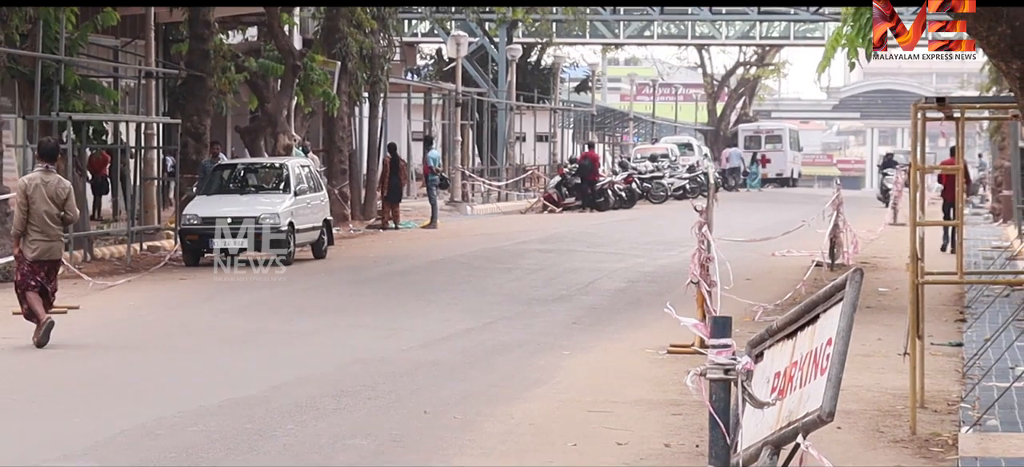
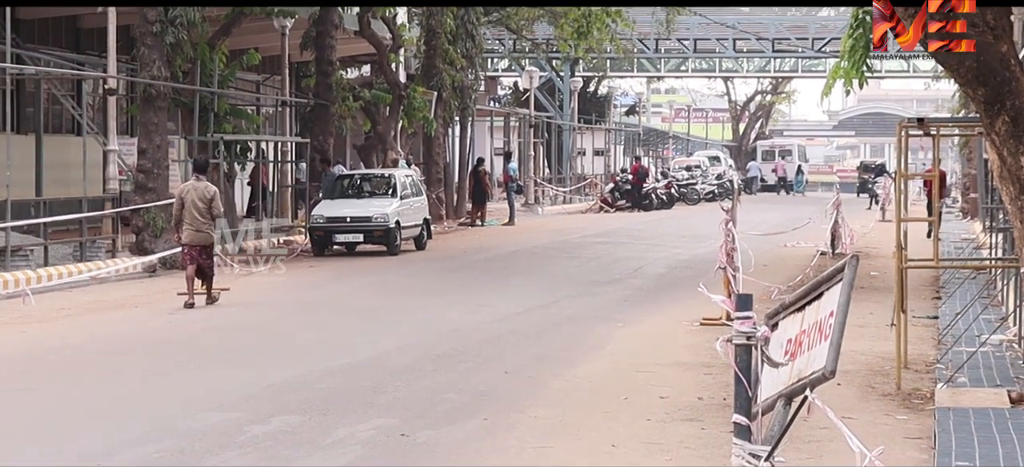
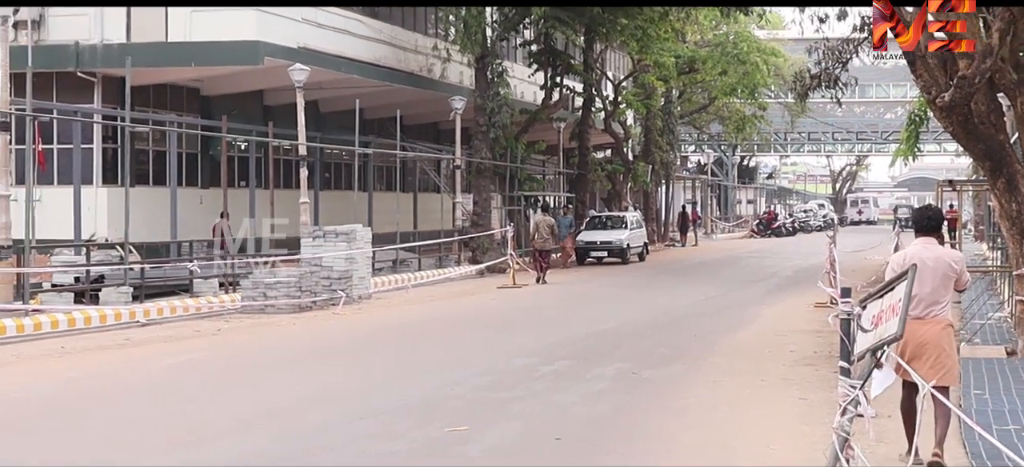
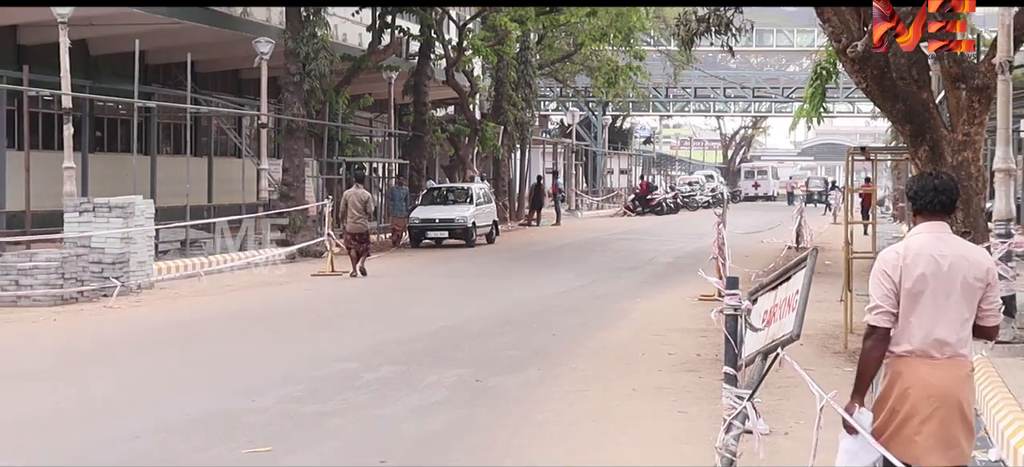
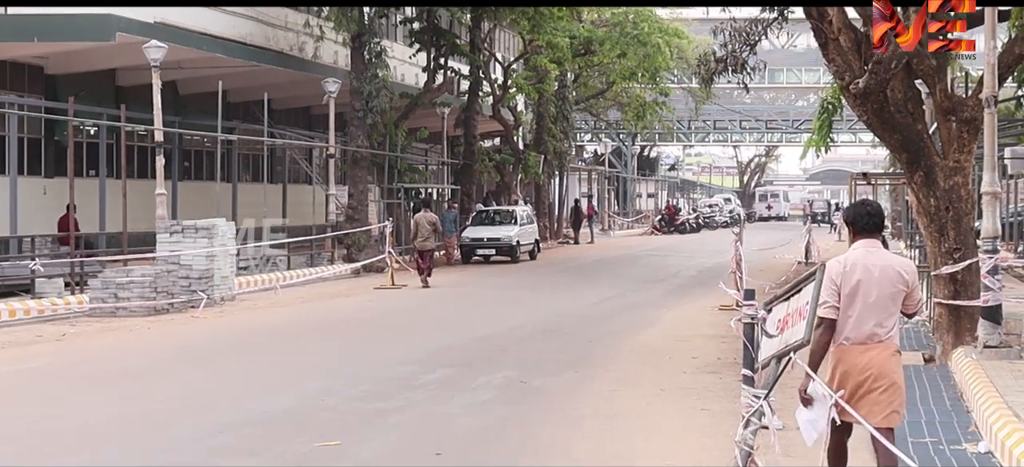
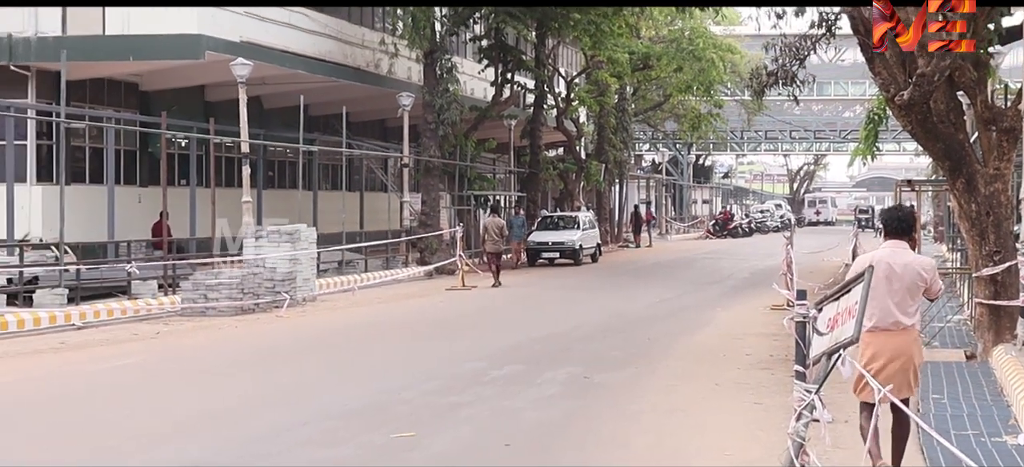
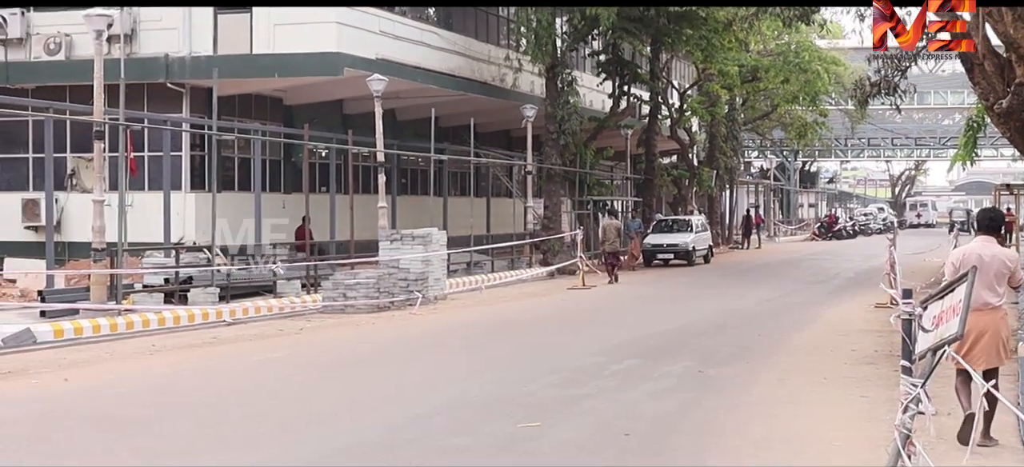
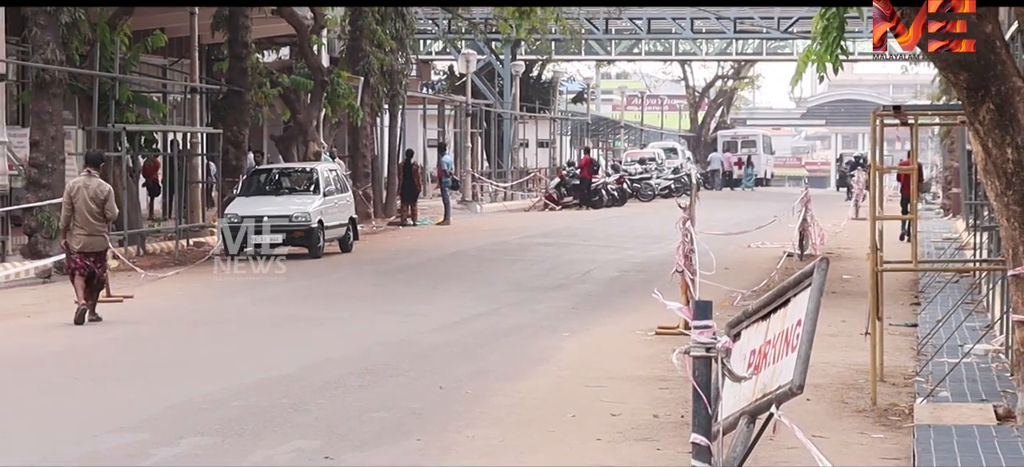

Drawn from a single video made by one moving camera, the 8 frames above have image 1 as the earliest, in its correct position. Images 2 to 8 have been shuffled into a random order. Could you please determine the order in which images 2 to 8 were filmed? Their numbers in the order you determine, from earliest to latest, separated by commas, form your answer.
8, 2, 4, 5, 6, 3, 7
